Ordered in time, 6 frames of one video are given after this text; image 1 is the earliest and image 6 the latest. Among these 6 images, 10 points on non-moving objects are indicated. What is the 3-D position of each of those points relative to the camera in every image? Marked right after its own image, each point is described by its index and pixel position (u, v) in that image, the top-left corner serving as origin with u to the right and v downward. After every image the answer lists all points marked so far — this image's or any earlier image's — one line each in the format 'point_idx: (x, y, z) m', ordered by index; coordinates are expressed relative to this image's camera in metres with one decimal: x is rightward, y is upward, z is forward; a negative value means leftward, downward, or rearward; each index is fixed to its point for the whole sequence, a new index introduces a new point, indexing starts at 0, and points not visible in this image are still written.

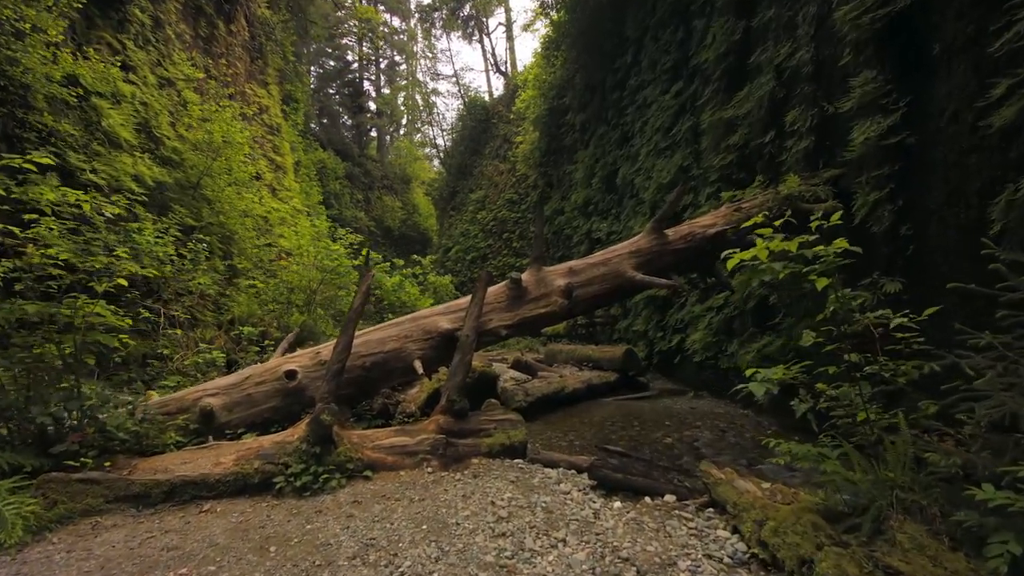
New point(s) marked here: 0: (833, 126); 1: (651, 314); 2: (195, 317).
0: (+3.4, +1.7, +5.4) m
1: (+2.4, -0.5, +9.0) m
2: (-4.8, -0.4, +7.7) m
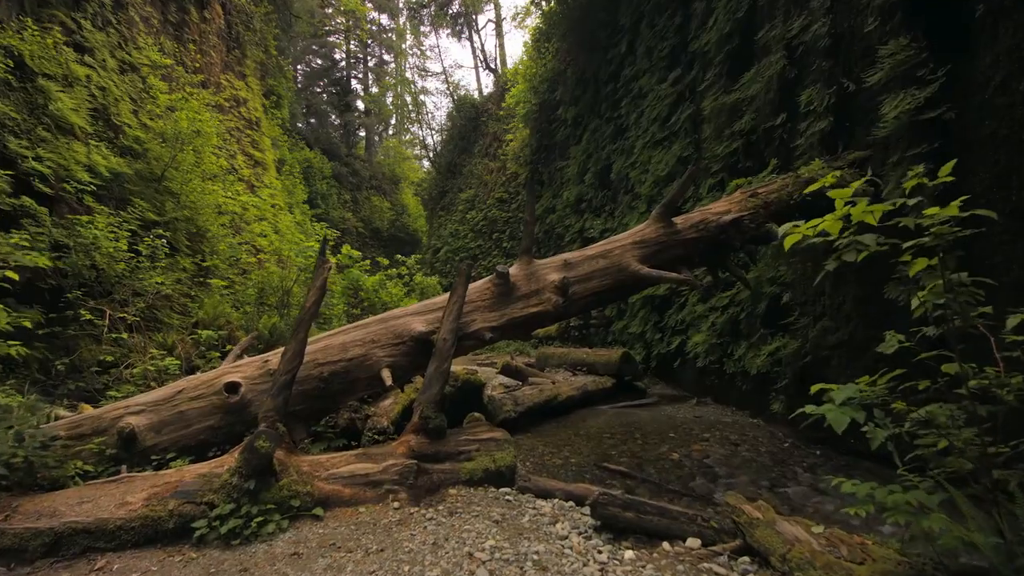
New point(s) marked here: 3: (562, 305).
0: (+3.3, +1.8, +4.8) m
1: (+2.3, -0.4, +8.4) m
2: (-5.0, -0.4, +7.1) m
3: (+0.4, -0.1, +4.0) m
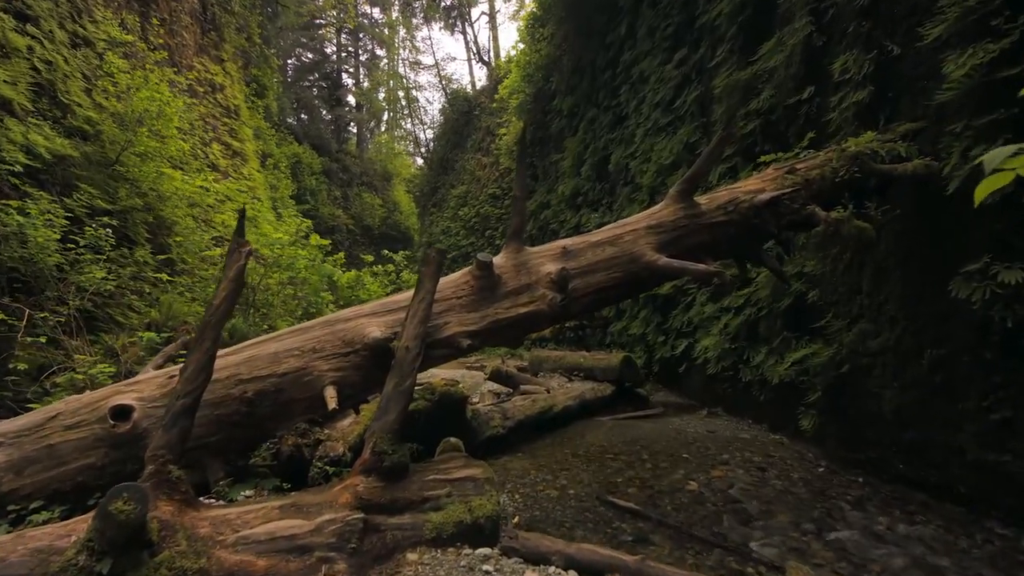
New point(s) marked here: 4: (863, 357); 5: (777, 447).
0: (+3.2, +1.8, +4.1) m
1: (+2.1, -0.4, +7.7) m
2: (-5.1, -0.4, +6.3) m
3: (+0.3, -0.1, +3.3) m
4: (+2.8, -0.6, +4.1) m
5: (+2.5, -1.5, +4.7) m
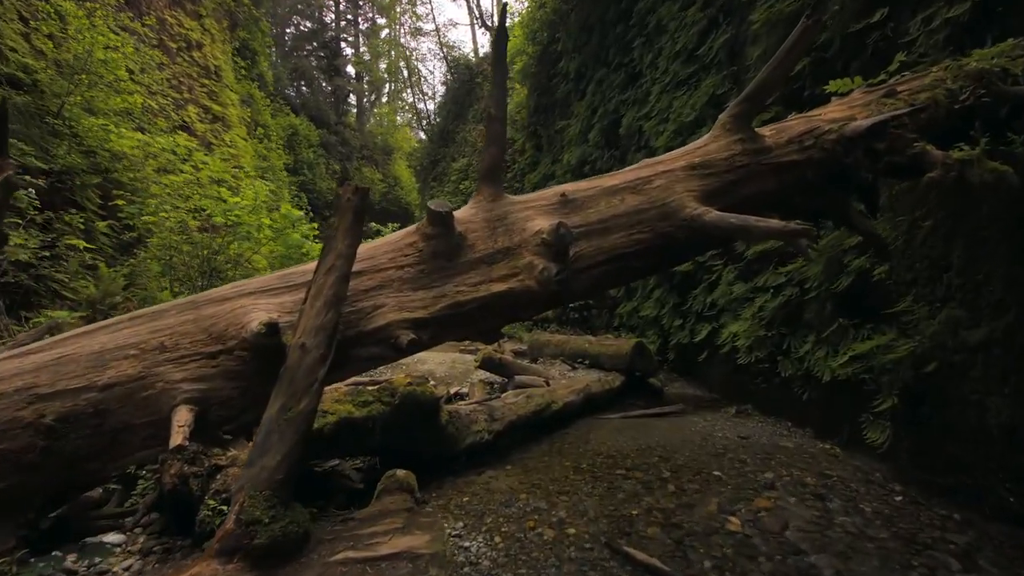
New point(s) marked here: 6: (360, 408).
0: (+3.1, +1.9, +3.1) m
1: (+2.1, -0.1, +6.7) m
2: (-5.2, -0.1, +5.4) m
3: (+0.2, 0.0, +2.3) m
4: (+2.8, -0.4, +3.1) m
5: (+2.4, -1.3, +3.8) m
6: (-0.9, -0.7, +3.0) m
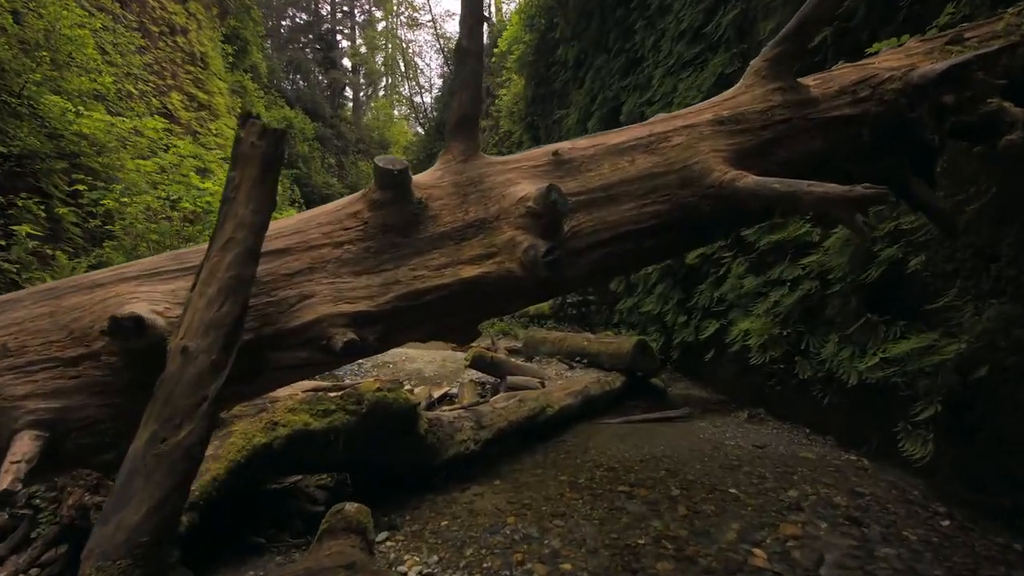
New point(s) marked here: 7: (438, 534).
0: (+3.1, +2.0, +2.6) m
1: (+2.0, 0.0, +6.3) m
2: (-5.3, 0.0, +4.9) m
3: (+0.1, +0.1, +1.9) m
4: (+2.7, -0.4, +2.7) m
5: (+2.3, -1.2, +3.3) m
6: (-0.9, -0.7, +2.6) m
7: (-0.4, -1.3, +2.6) m
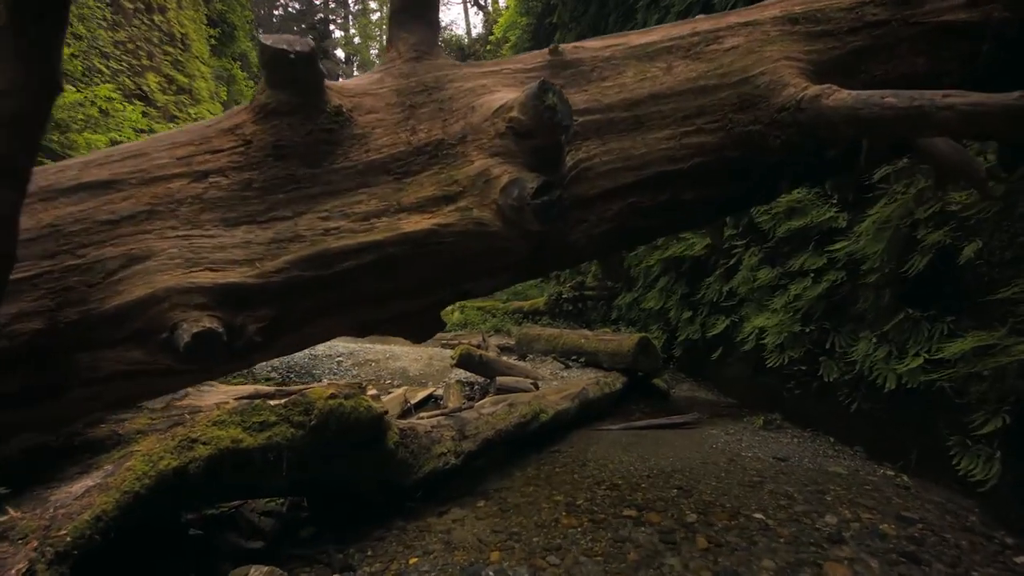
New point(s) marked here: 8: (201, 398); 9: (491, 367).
0: (+3.0, +2.0, +2.1) m
1: (+1.9, 0.0, +5.8) m
2: (-5.4, +0.1, +4.4) m
3: (+0.1, +0.1, +1.4) m
4: (+2.6, -0.3, +2.2) m
5: (+2.2, -1.2, +2.9) m
6: (-1.0, -0.6, +2.1) m
7: (-0.4, -1.2, +2.1) m
8: (-1.7, -0.6, +2.9) m
9: (-0.2, -0.8, +5.1) m
